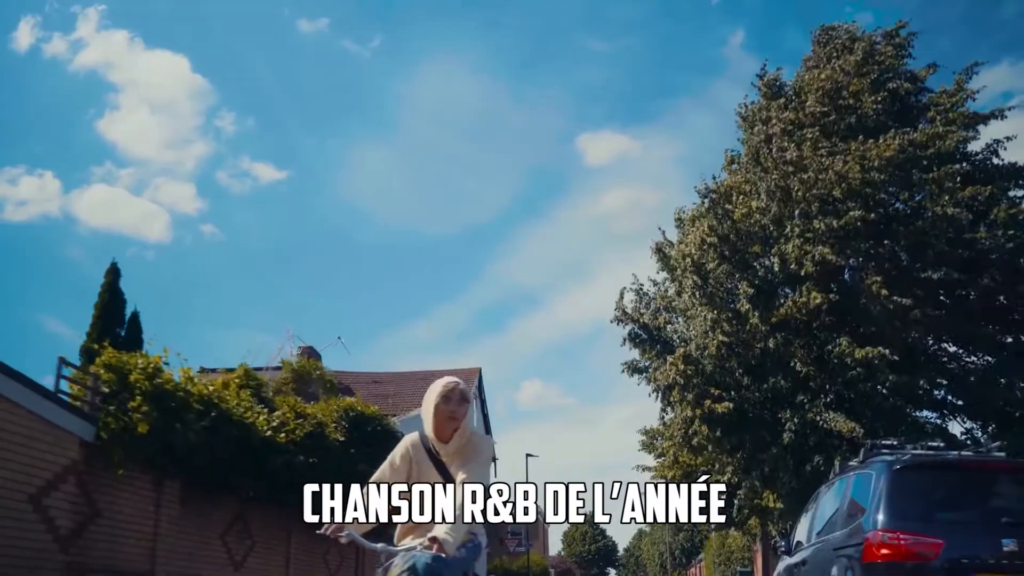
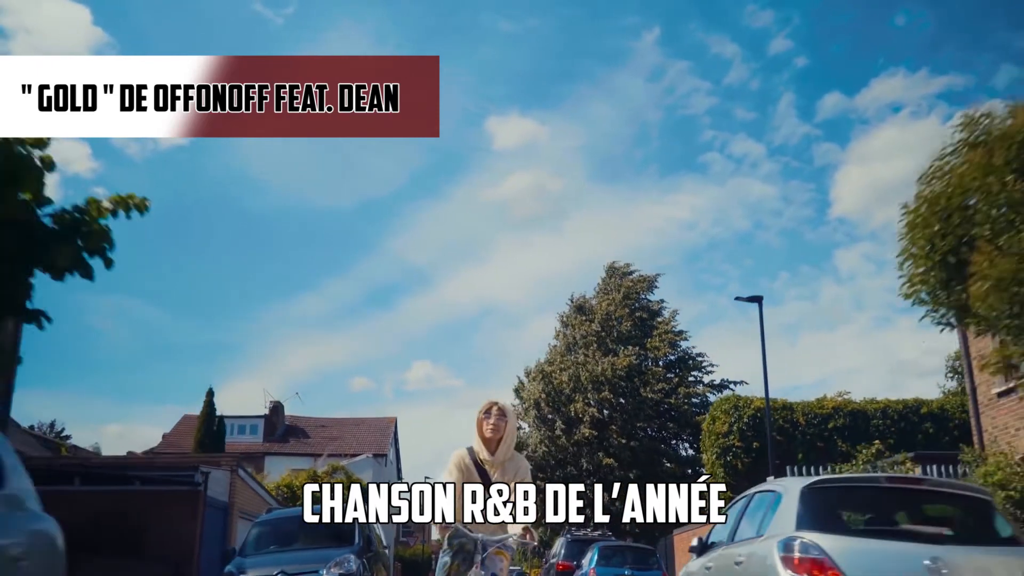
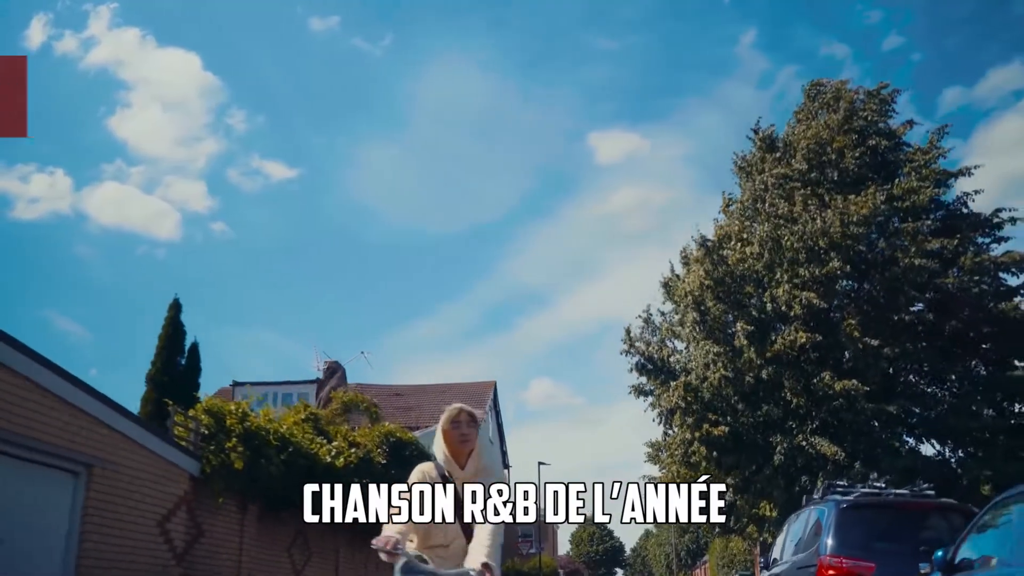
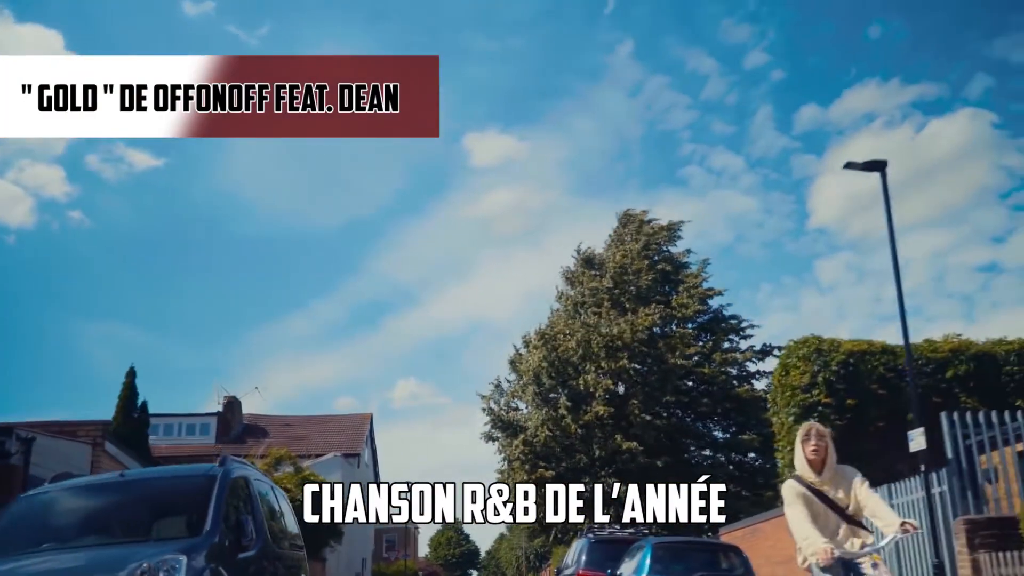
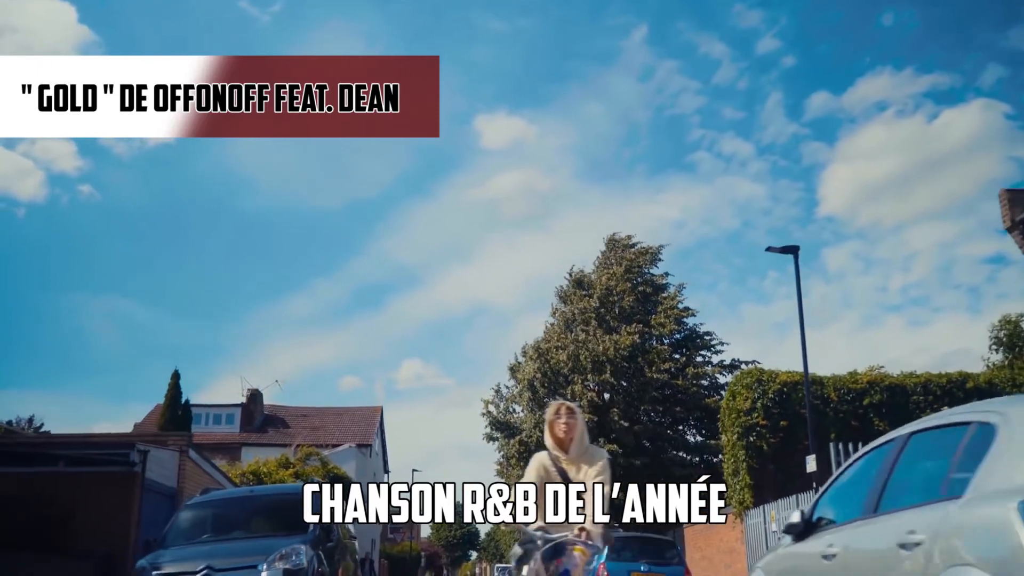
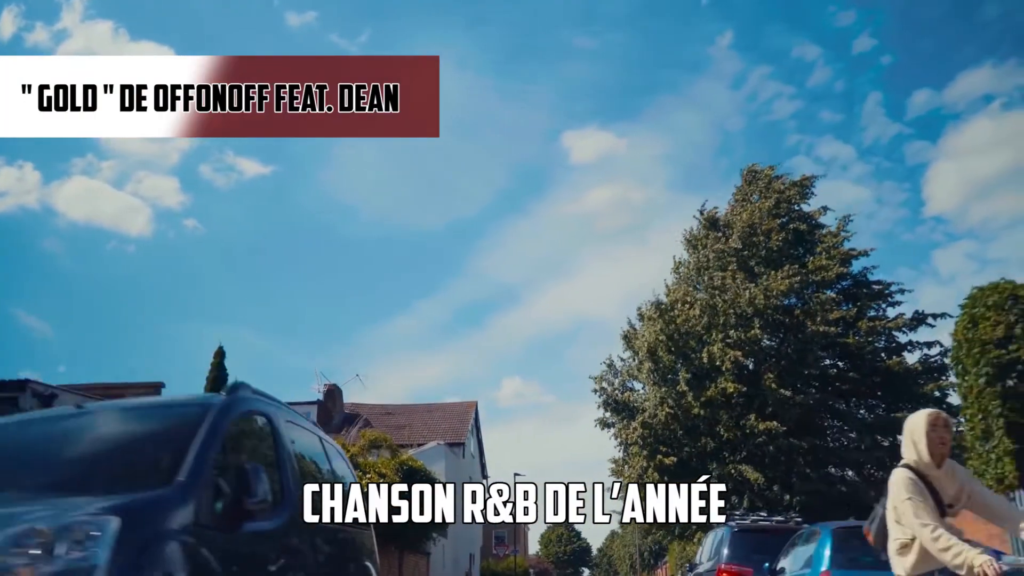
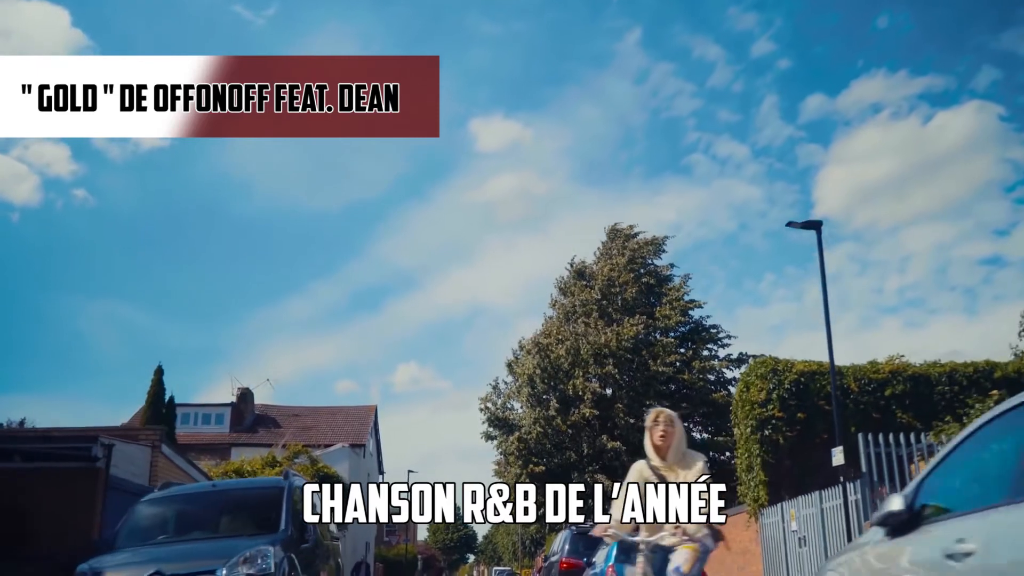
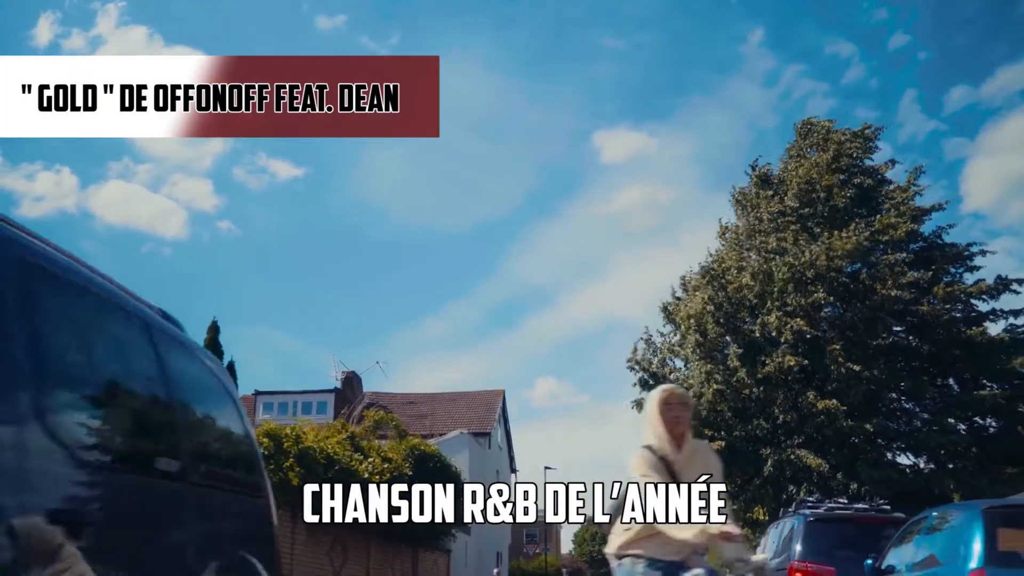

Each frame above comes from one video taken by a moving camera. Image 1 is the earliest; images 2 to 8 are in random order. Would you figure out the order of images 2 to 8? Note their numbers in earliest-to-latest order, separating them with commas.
3, 8, 6, 4, 7, 5, 2
